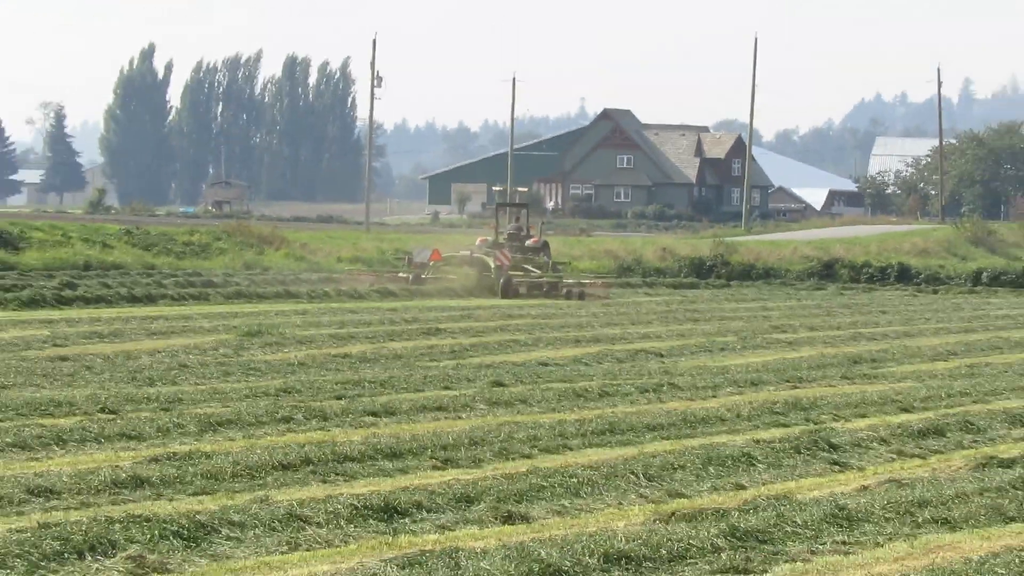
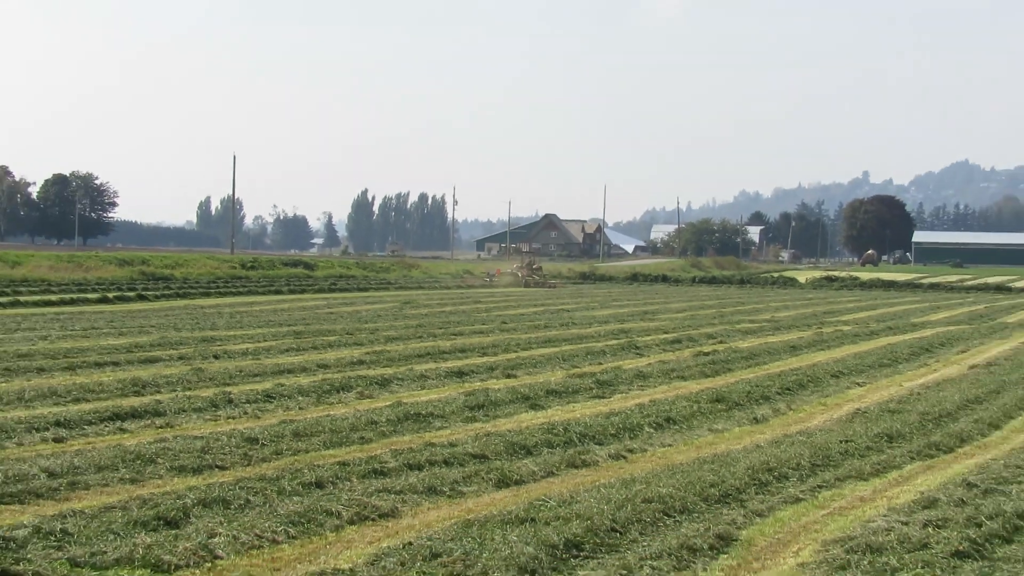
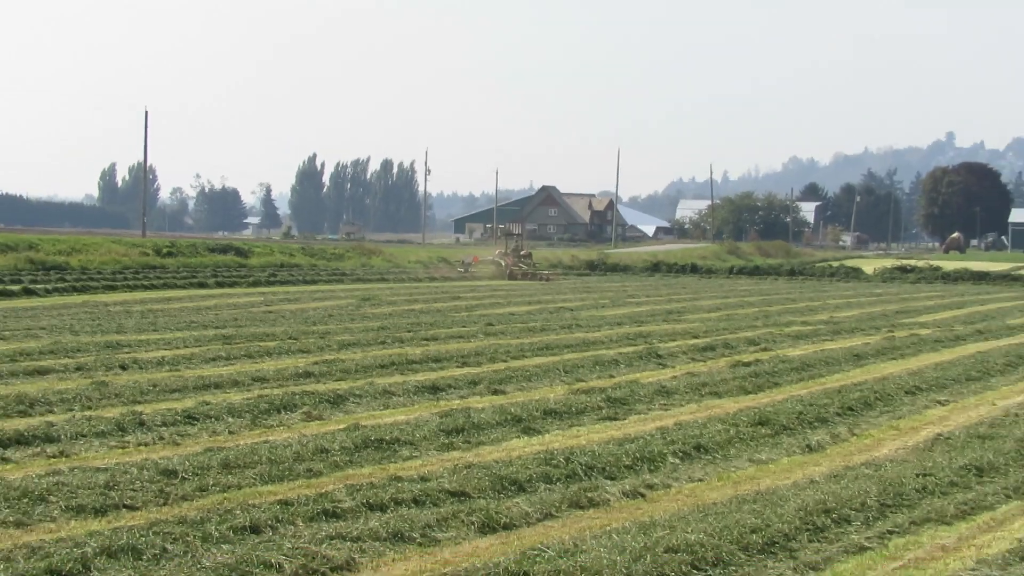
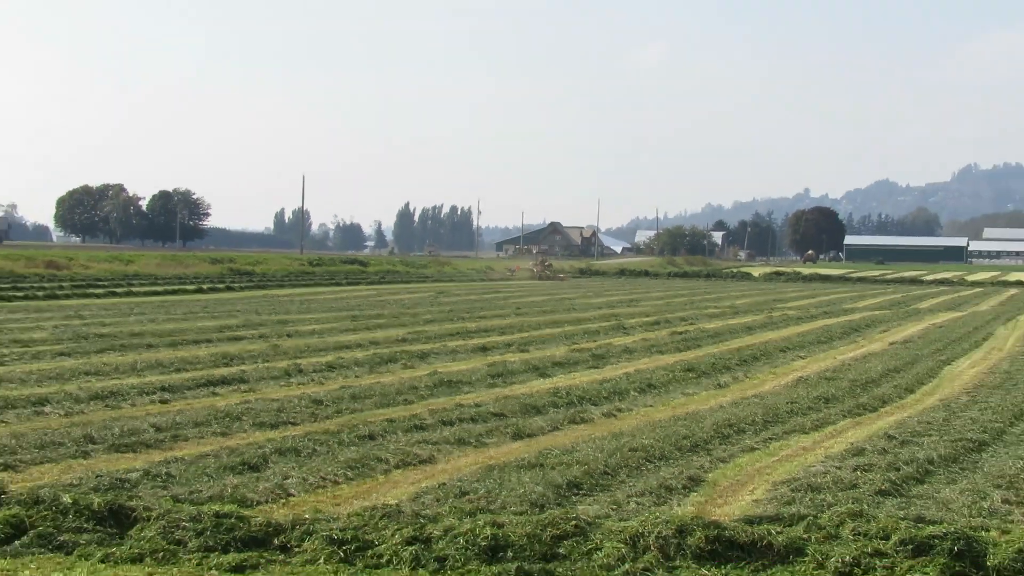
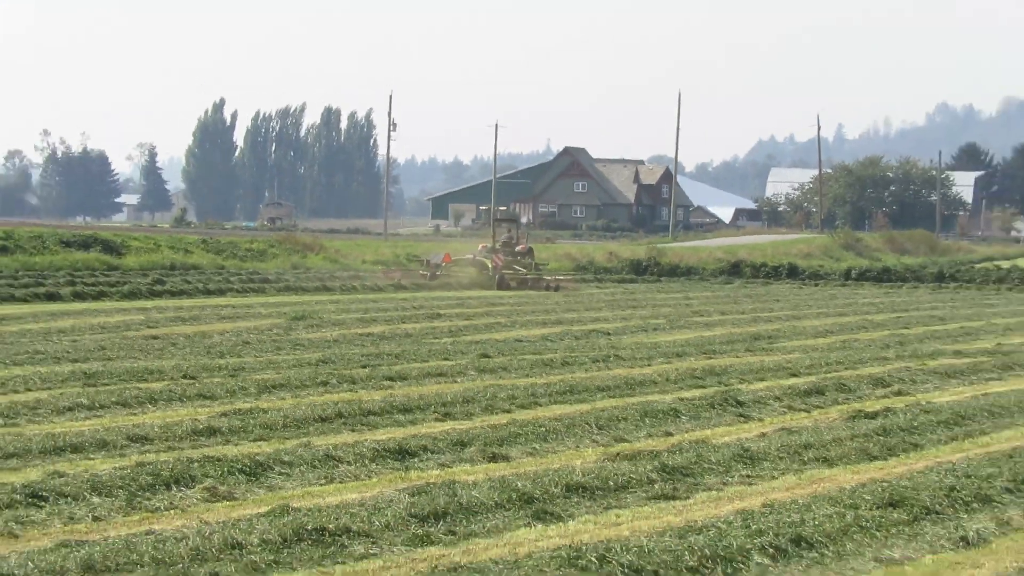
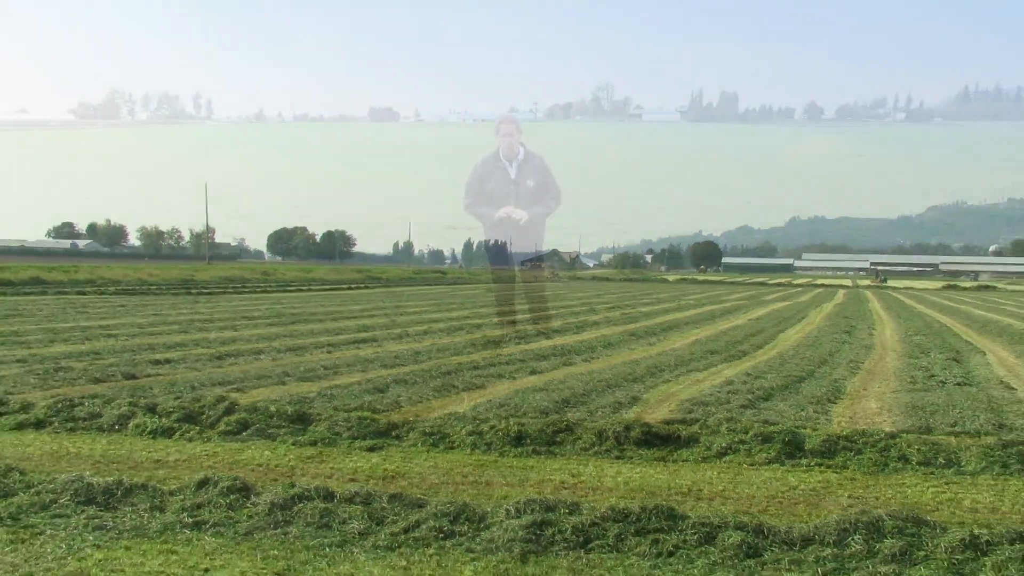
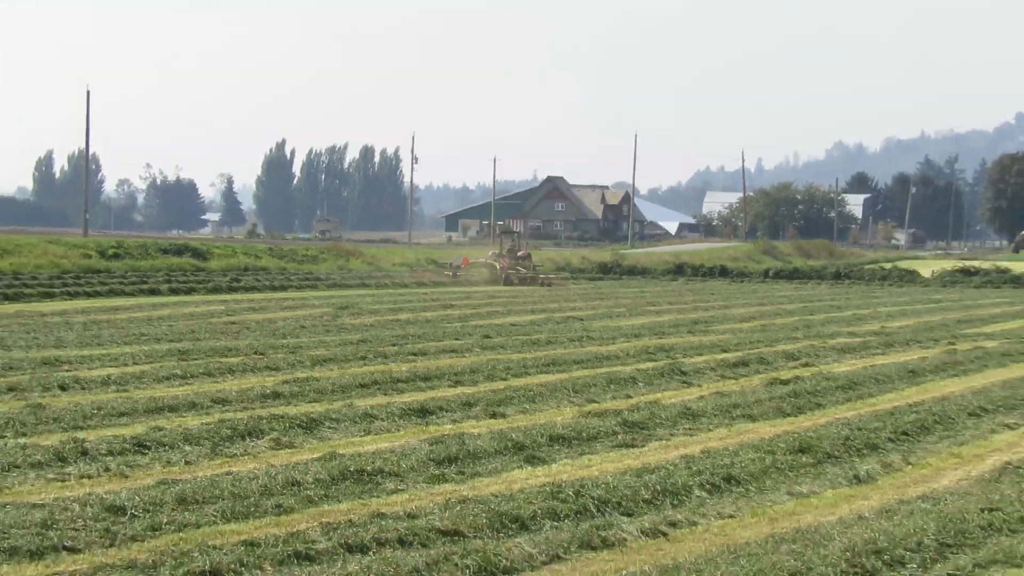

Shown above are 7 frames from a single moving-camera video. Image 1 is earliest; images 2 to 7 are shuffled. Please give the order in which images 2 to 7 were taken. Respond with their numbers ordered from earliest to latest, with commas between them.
5, 7, 3, 2, 4, 6
